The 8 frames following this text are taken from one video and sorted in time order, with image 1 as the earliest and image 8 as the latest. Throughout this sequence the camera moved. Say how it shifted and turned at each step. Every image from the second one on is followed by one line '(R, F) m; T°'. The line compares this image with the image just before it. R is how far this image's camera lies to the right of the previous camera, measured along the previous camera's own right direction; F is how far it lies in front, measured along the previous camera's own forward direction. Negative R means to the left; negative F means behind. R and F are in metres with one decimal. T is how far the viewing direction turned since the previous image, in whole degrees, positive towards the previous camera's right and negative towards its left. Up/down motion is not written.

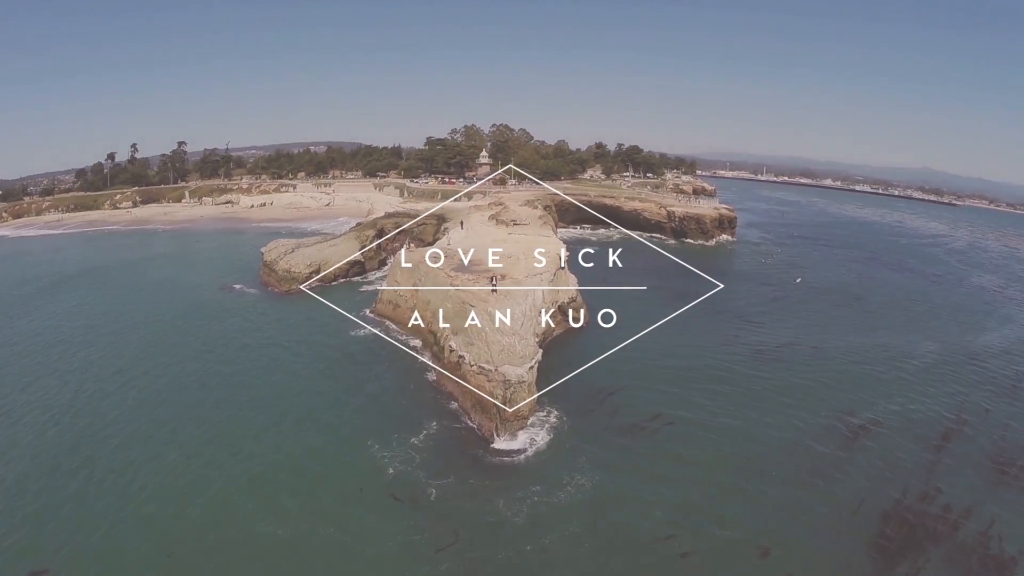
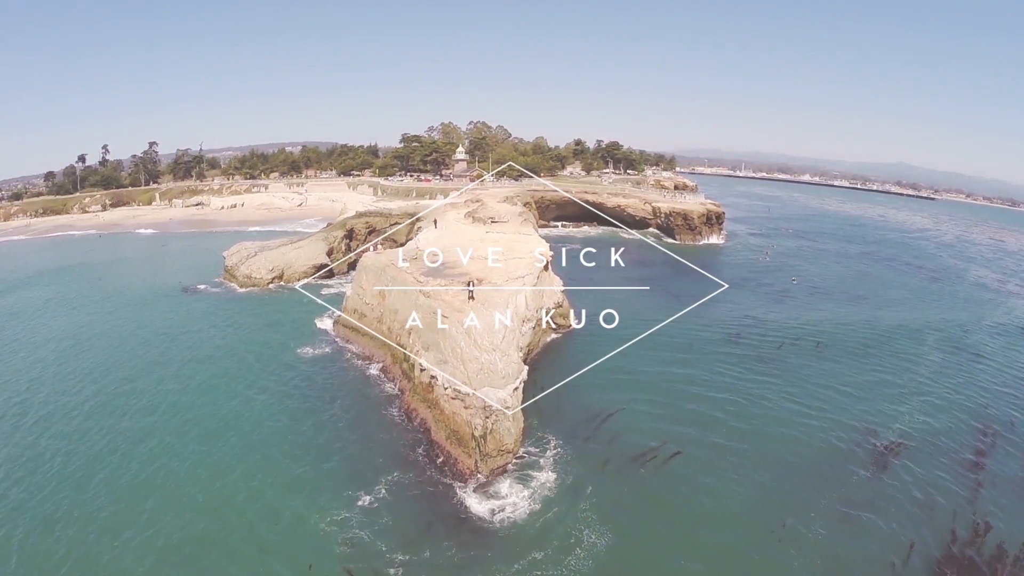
(+0.3, +3.4) m; +2°
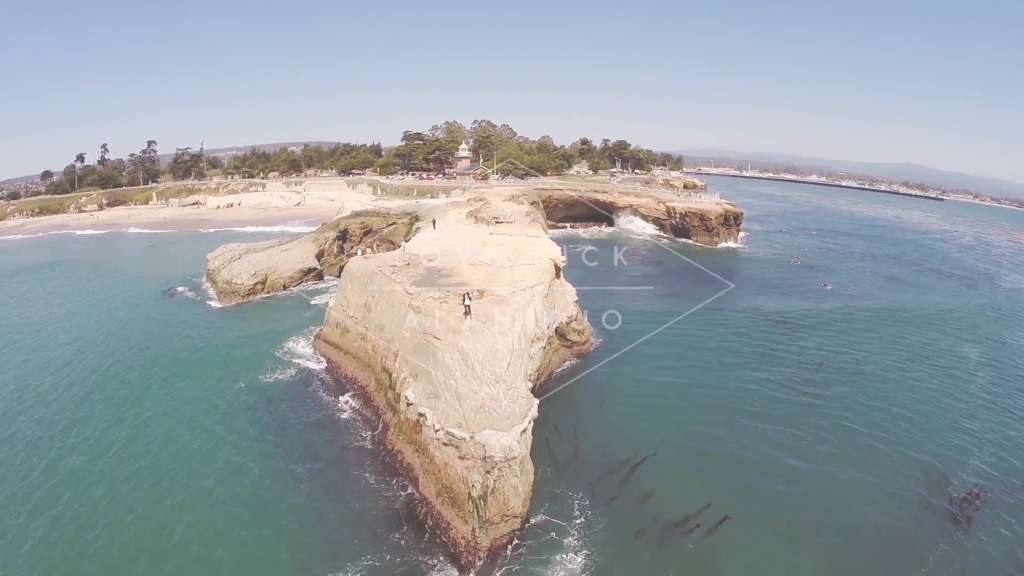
(-0.1, +4.0) m; 0°
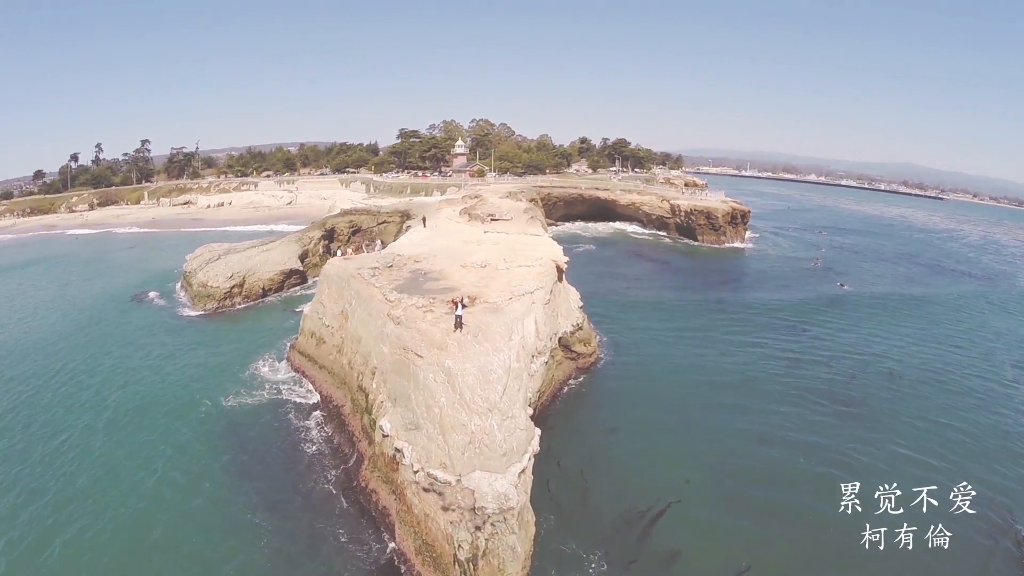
(+0.1, +2.9) m; 0°
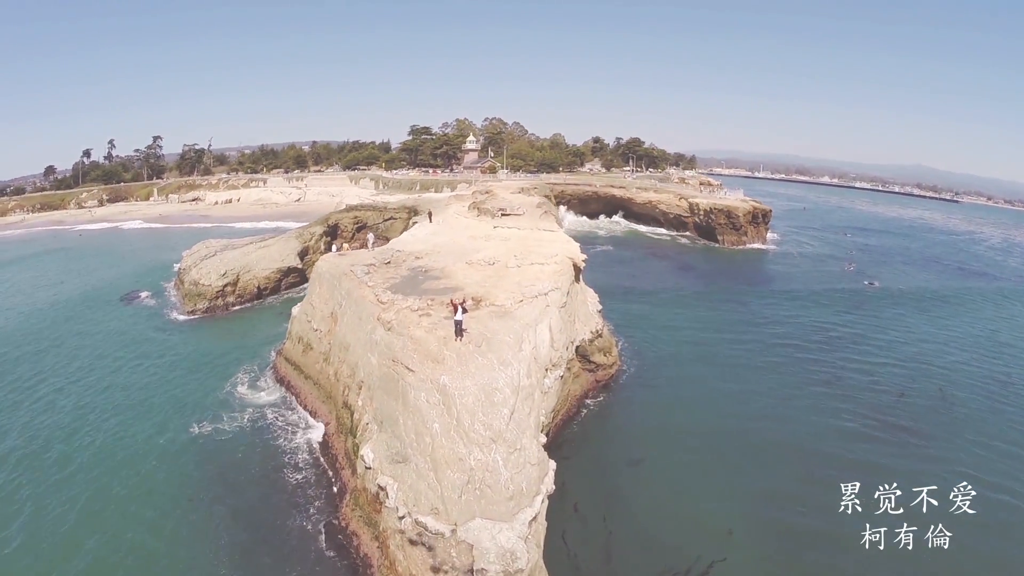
(0.0, +2.6) m; -1°
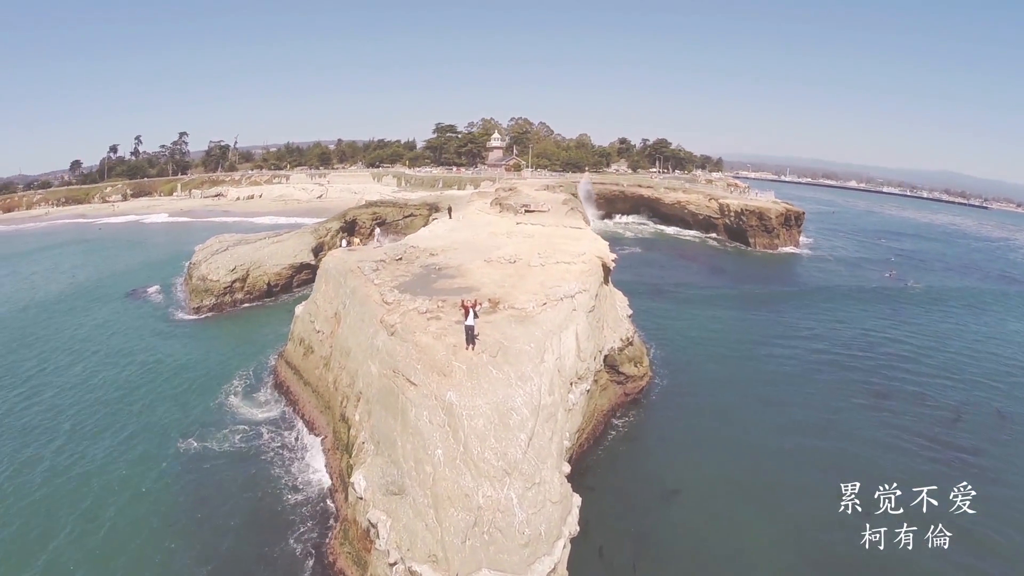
(0.0, +1.9) m; -2°
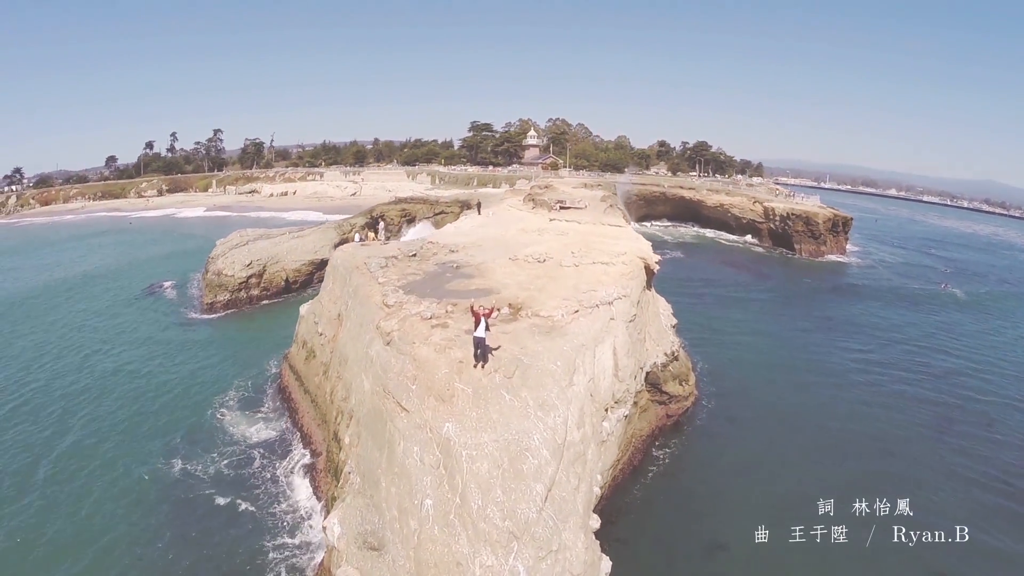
(+0.2, +2.4) m; -4°
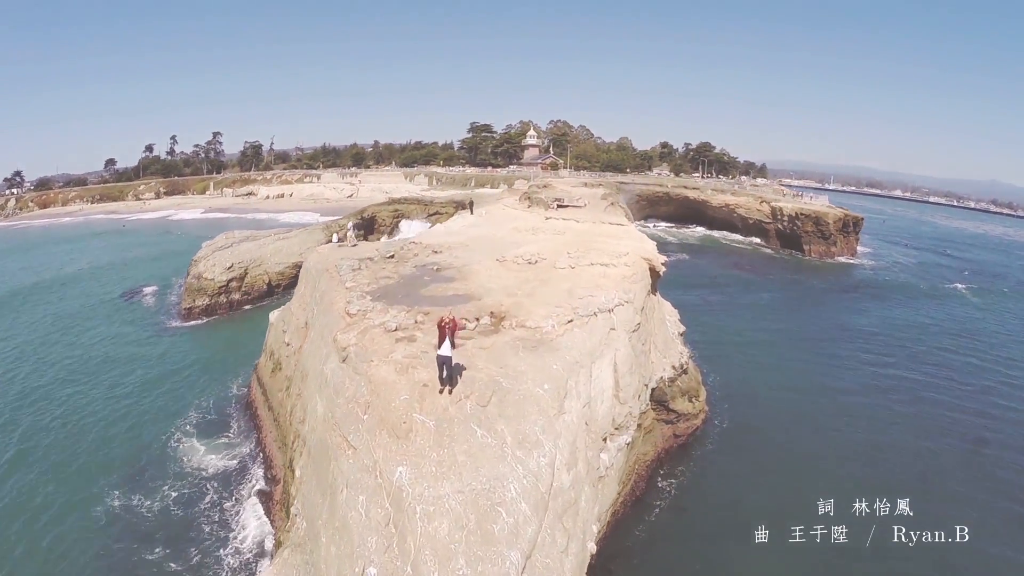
(+0.4, +1.7) m; 0°
